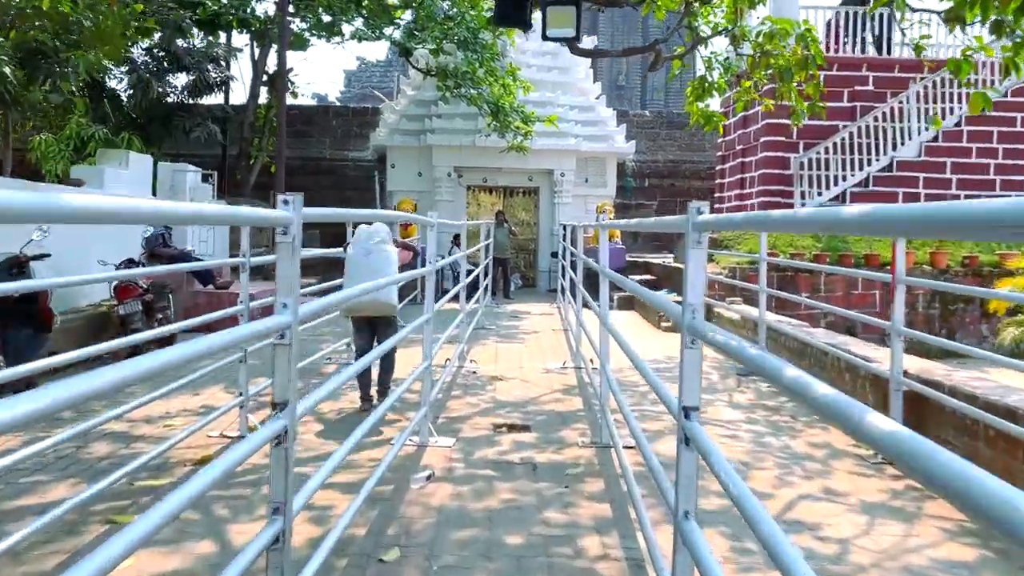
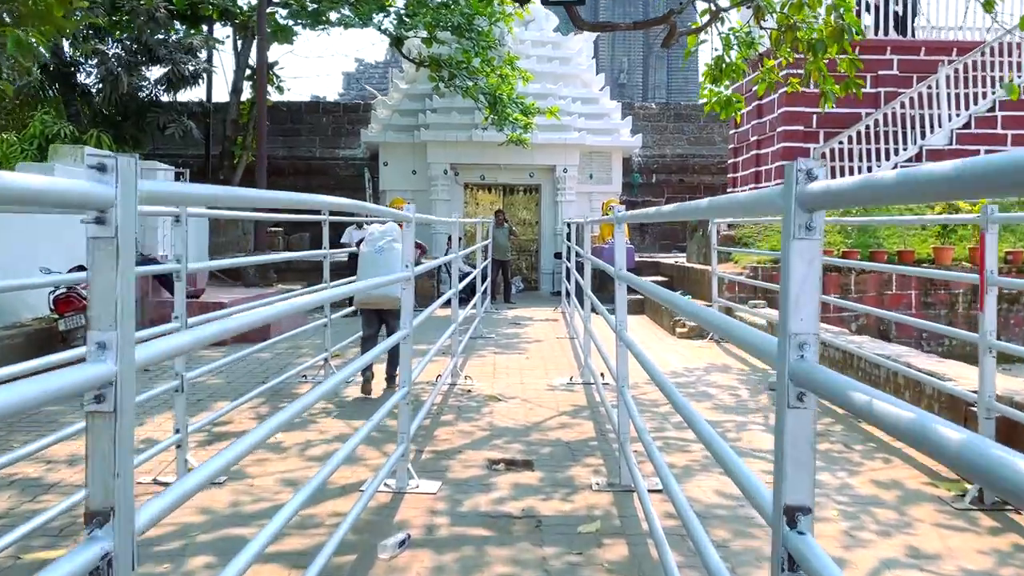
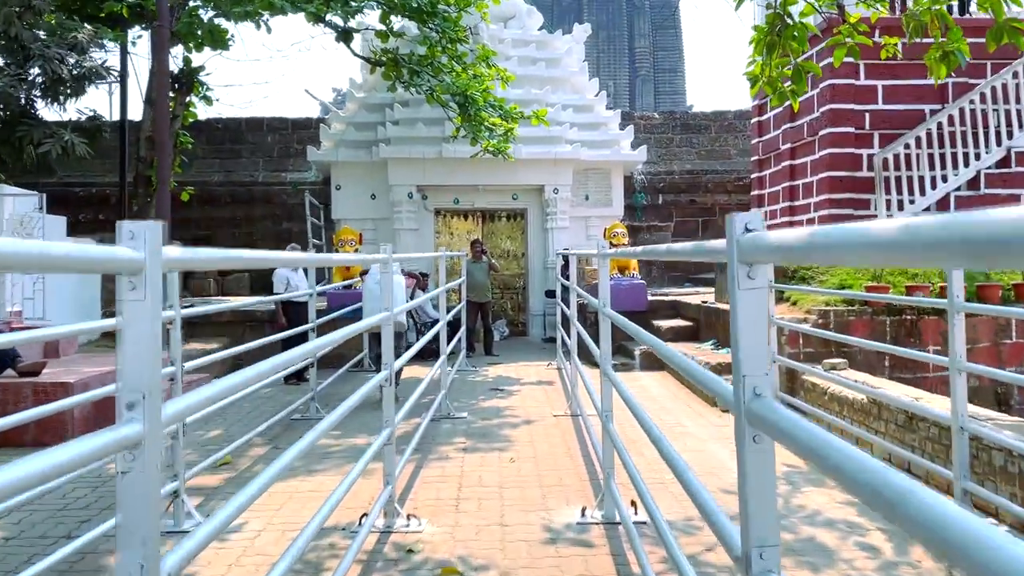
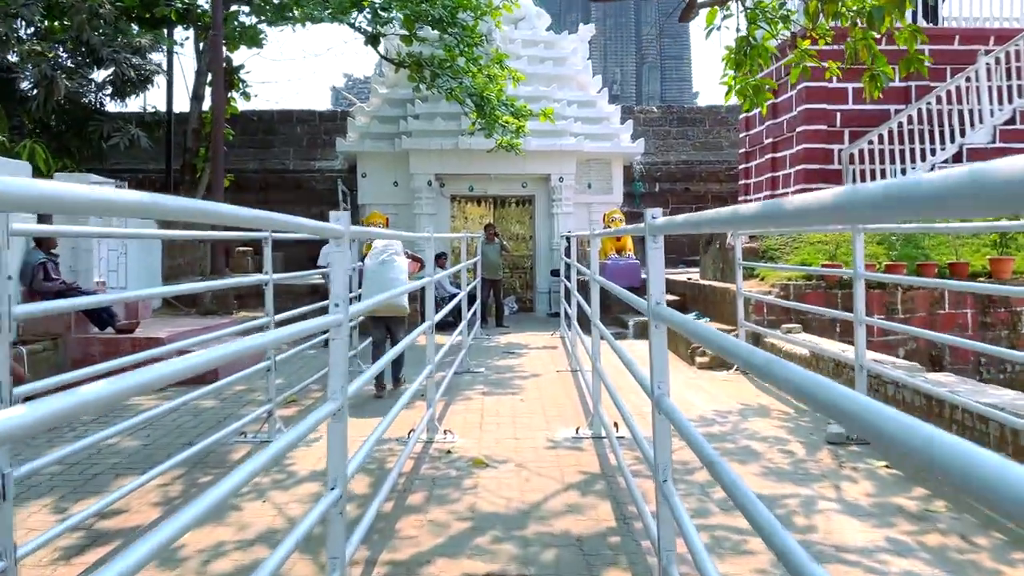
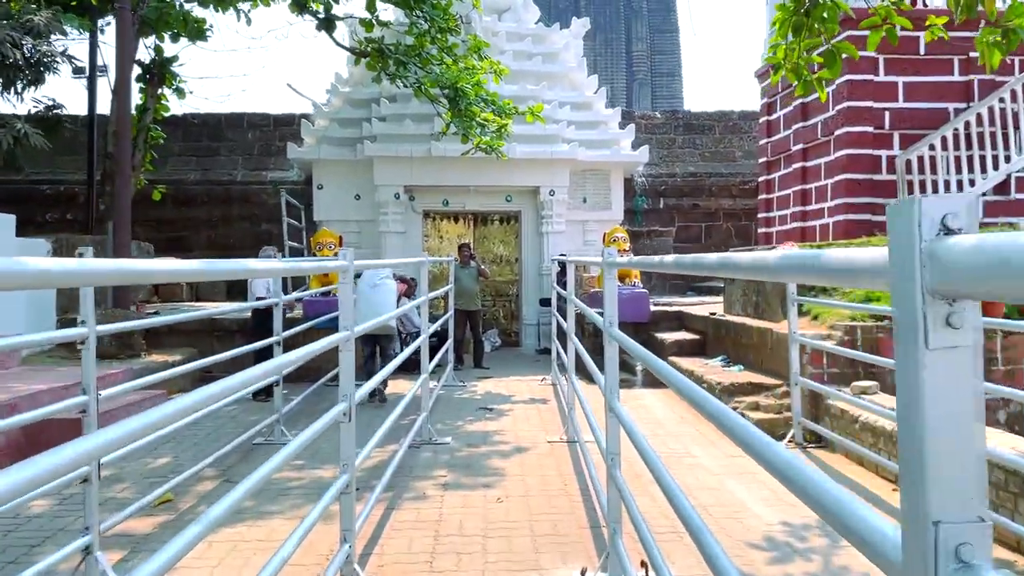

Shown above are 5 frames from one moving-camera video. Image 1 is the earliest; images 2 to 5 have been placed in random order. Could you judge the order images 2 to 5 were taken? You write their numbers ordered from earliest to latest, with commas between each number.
2, 4, 3, 5
